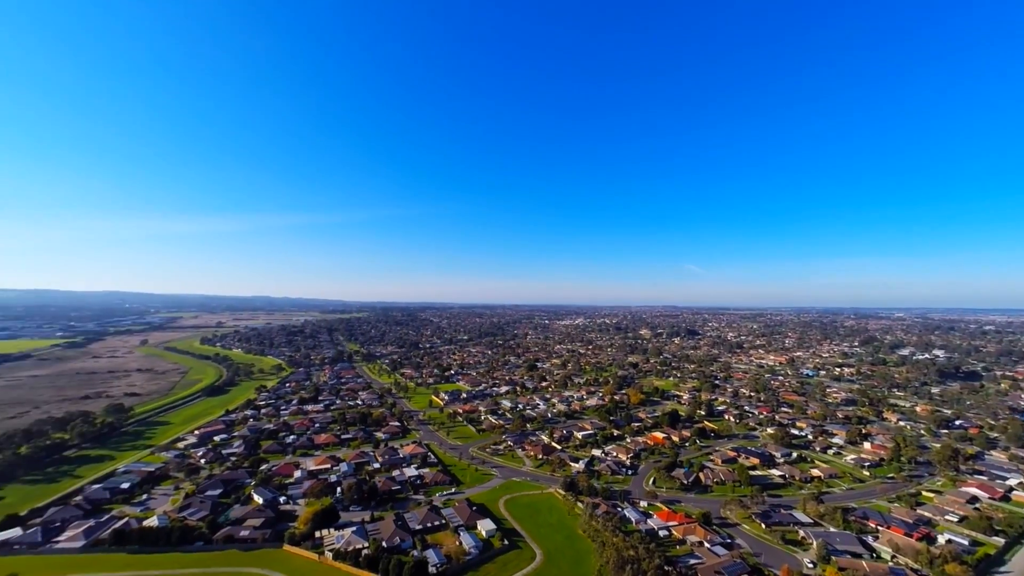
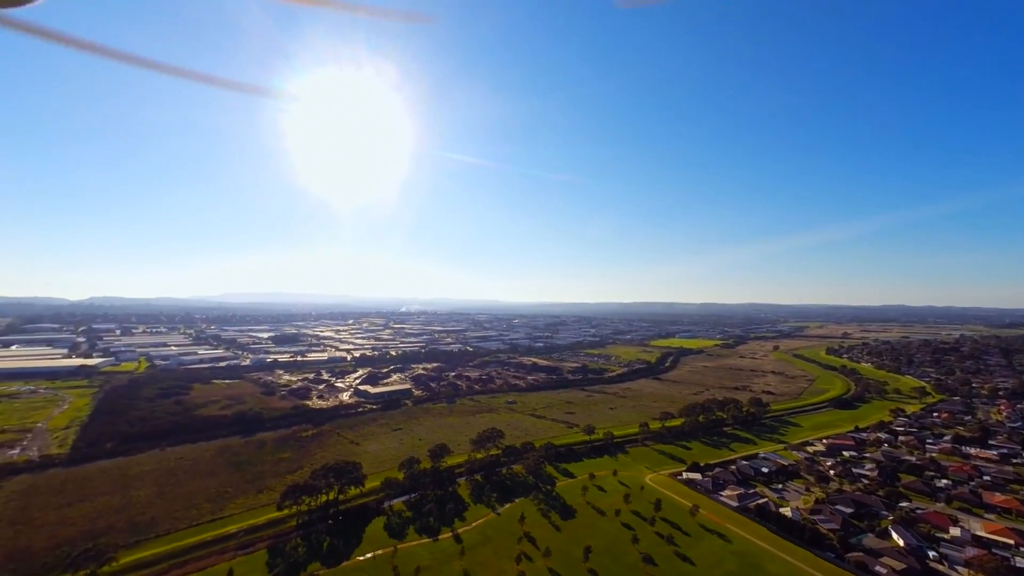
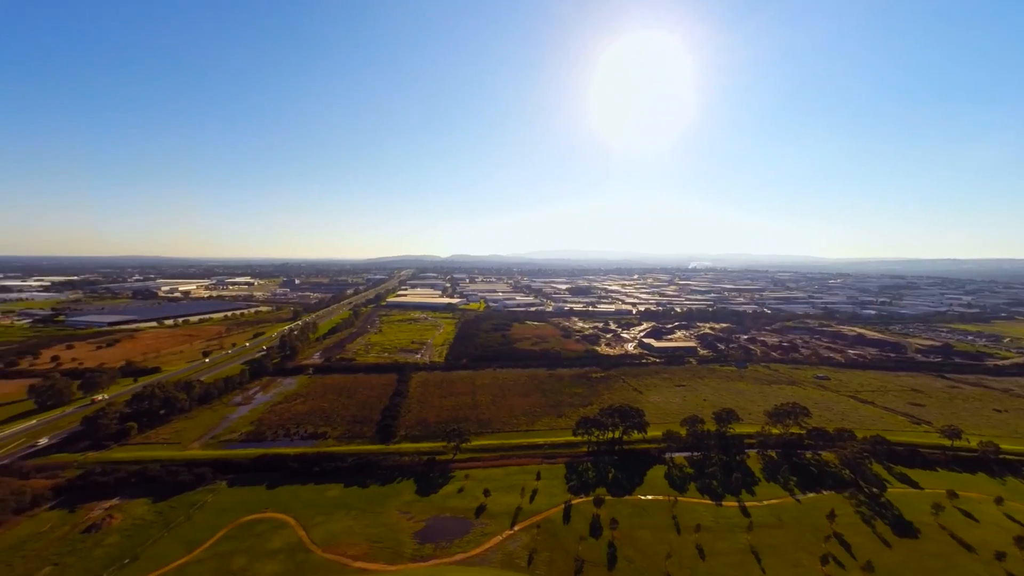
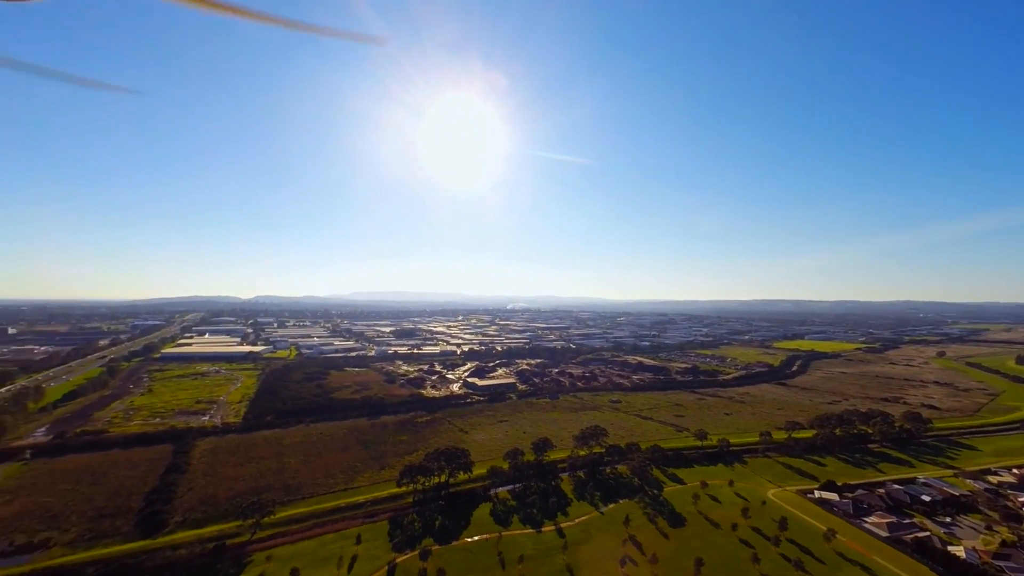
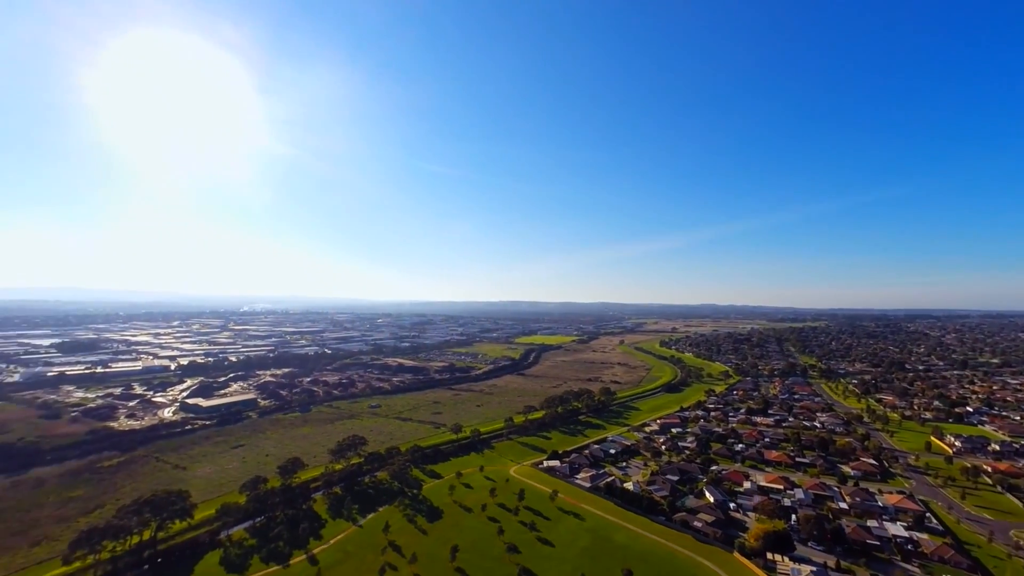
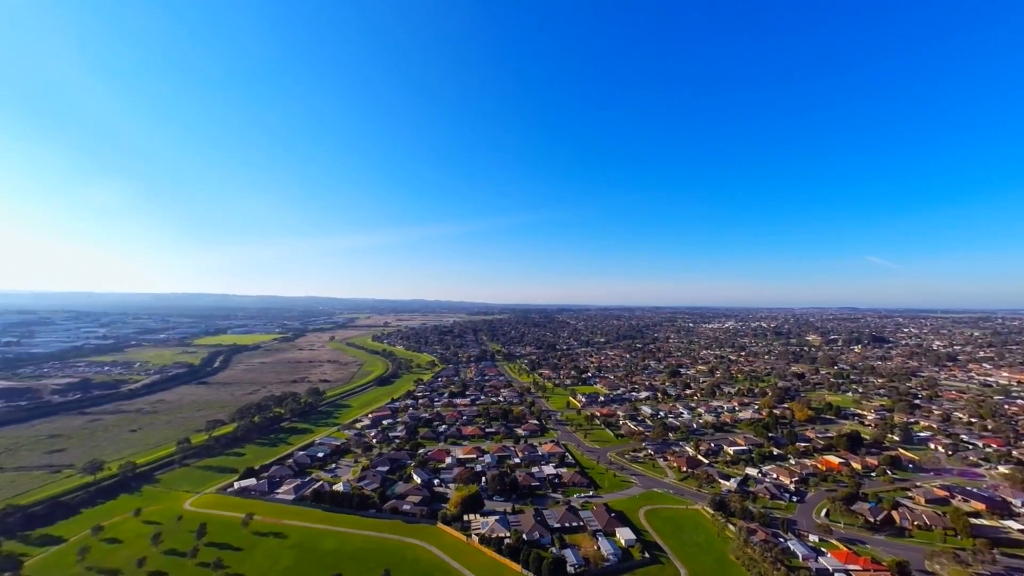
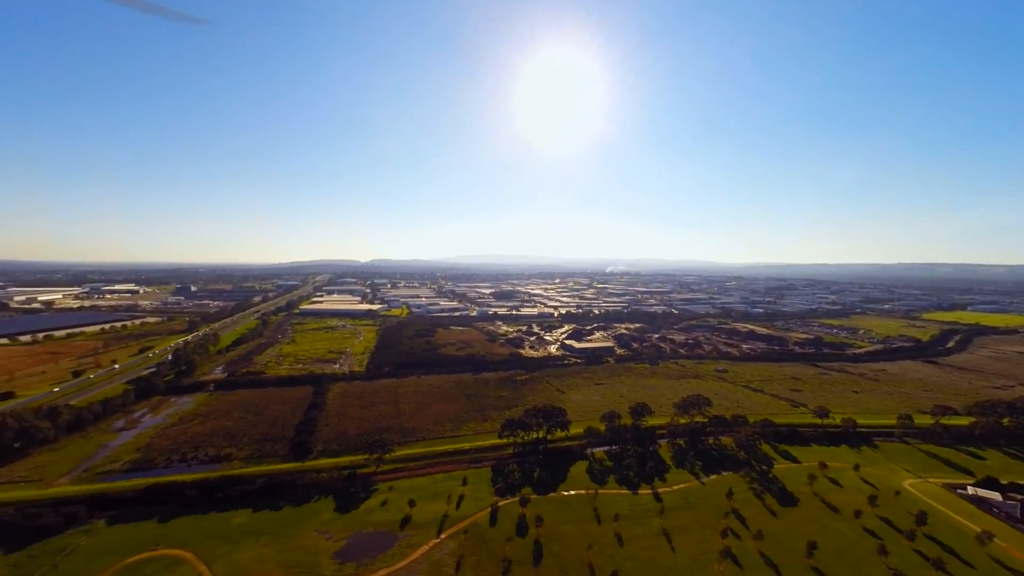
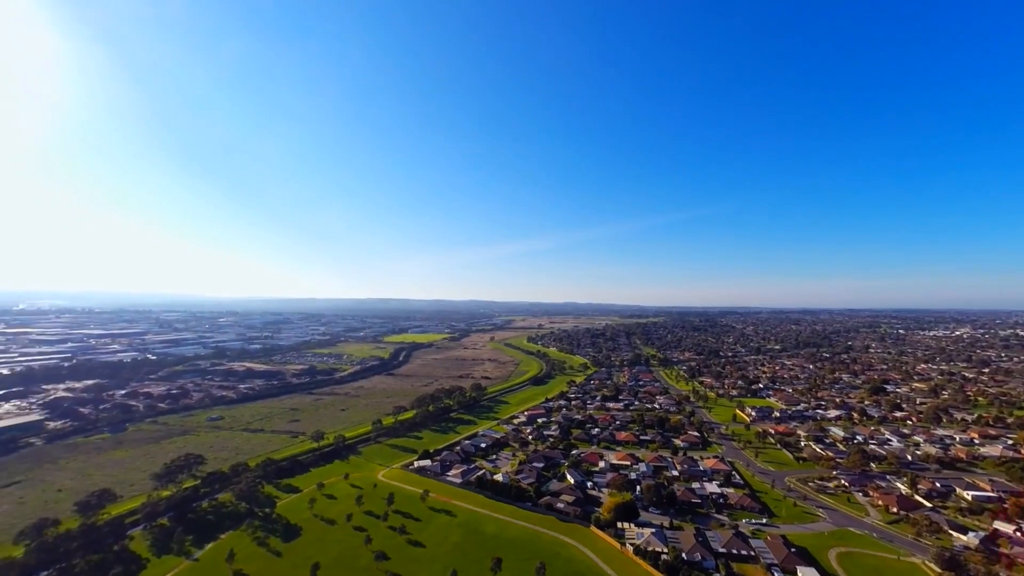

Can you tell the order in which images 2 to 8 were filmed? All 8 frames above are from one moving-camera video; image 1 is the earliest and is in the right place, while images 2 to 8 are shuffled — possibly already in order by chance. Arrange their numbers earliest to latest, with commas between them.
6, 8, 5, 2, 4, 7, 3
